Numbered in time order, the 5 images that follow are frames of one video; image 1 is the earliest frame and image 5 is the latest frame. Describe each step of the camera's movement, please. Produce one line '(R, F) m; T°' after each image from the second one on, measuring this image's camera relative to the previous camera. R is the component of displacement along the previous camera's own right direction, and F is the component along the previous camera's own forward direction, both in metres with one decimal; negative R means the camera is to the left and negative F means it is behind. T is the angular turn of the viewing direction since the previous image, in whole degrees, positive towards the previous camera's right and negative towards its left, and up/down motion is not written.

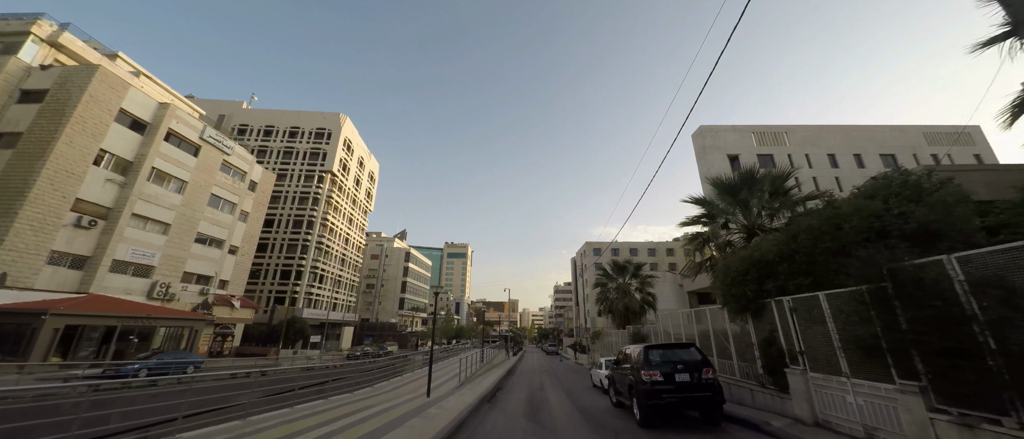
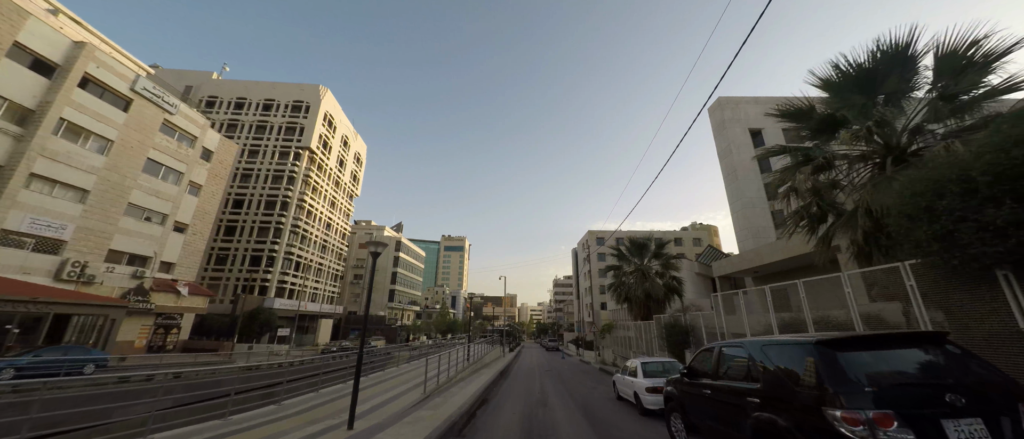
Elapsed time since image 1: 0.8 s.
(+0.2, +4.4) m; 0°
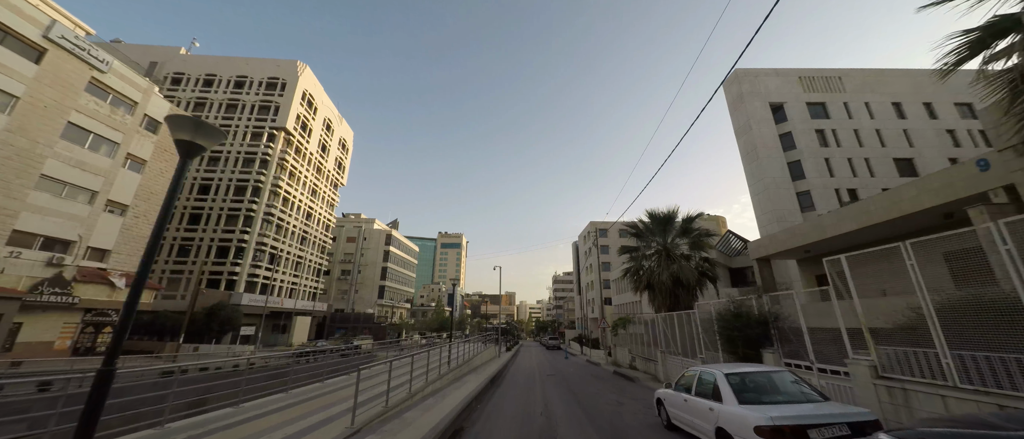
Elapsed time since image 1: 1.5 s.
(+0.2, +3.7) m; 0°
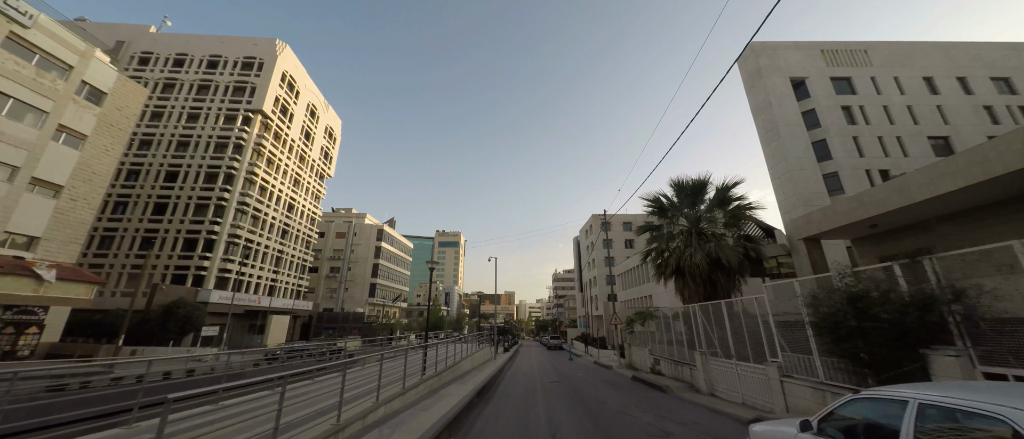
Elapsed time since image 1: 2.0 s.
(+0.2, +3.0) m; 0°
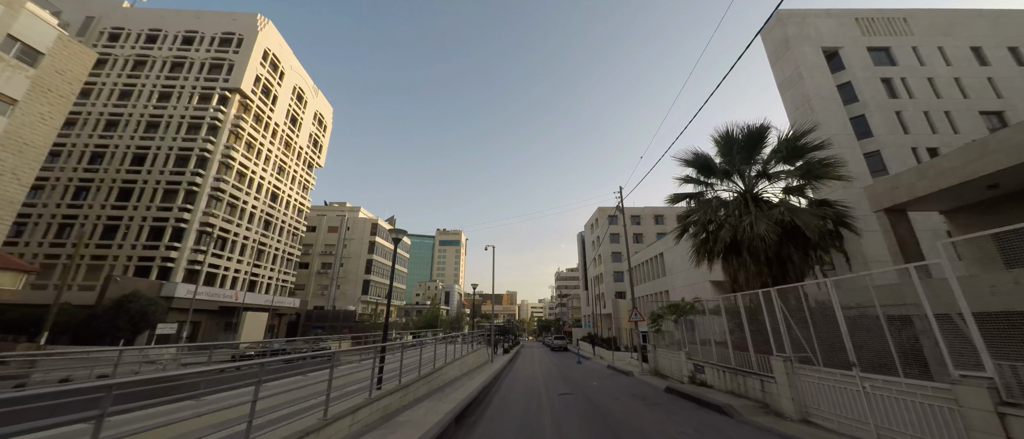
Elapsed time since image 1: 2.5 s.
(+0.1, +3.1) m; 0°
